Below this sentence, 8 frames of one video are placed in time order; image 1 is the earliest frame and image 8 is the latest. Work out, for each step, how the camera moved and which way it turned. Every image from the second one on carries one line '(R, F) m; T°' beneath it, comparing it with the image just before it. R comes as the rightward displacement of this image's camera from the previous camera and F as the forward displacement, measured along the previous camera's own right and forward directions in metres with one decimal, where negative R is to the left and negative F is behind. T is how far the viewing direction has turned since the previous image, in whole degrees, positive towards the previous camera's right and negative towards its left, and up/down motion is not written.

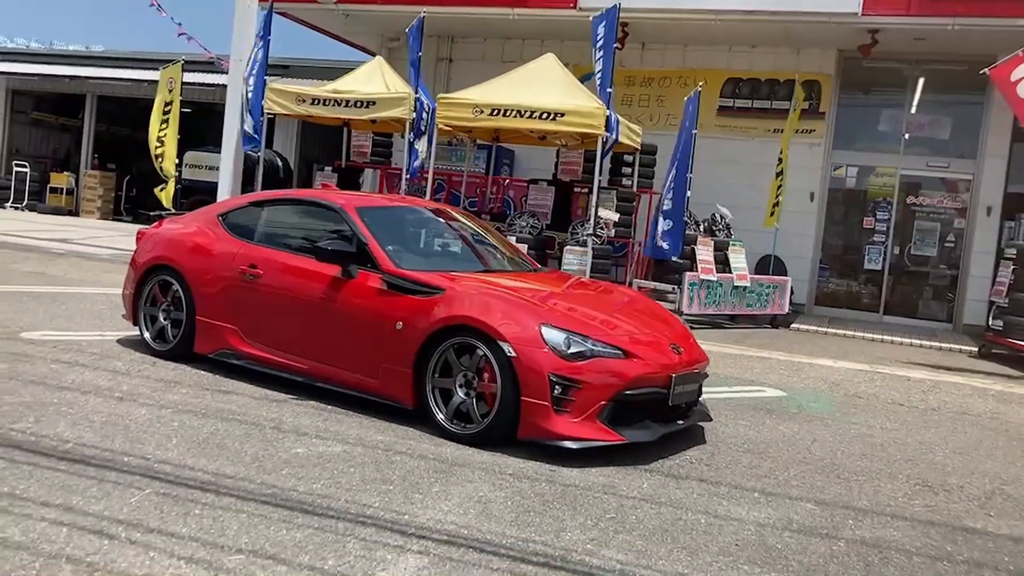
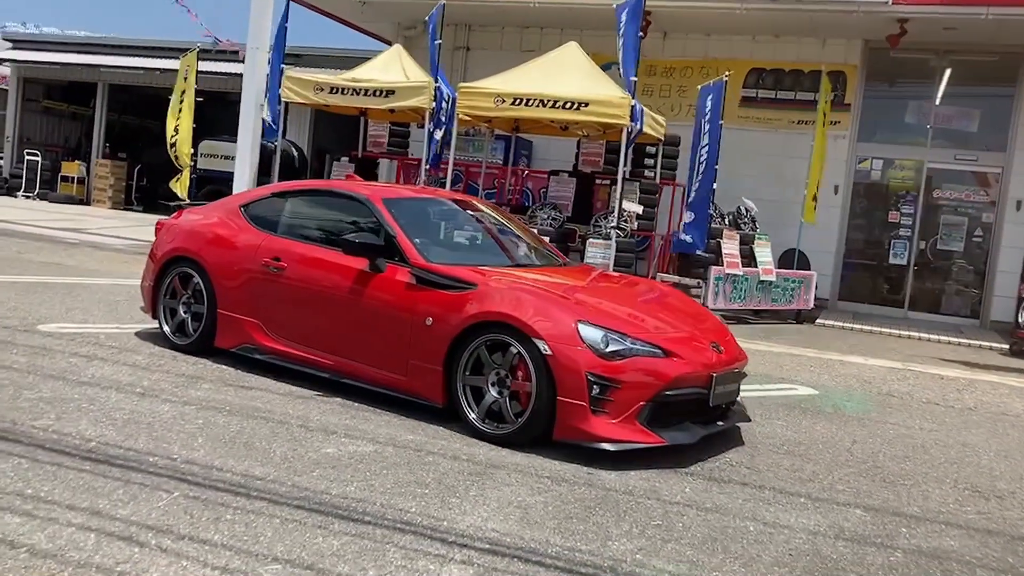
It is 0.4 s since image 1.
(-0.2, +0.2) m; 0°
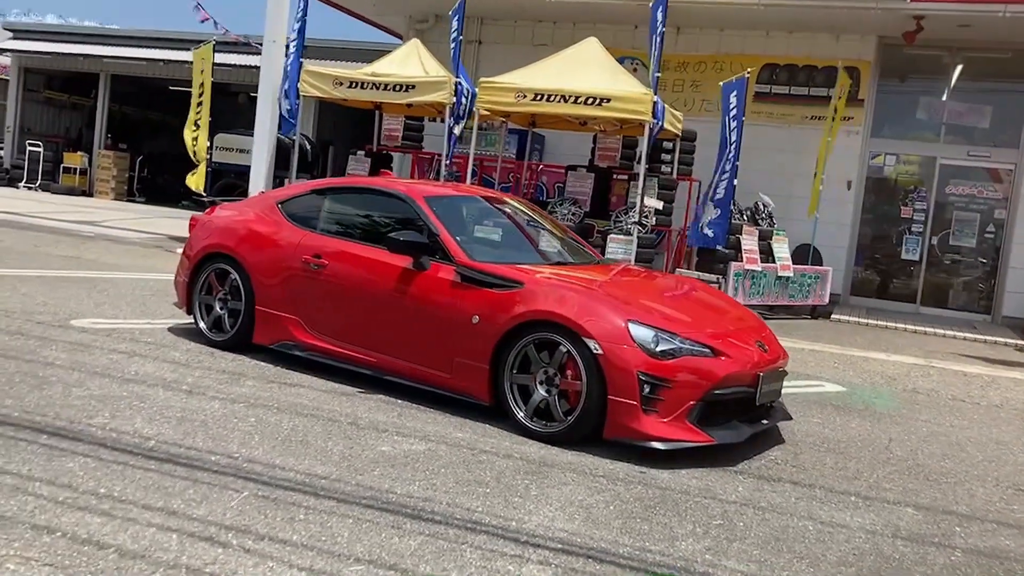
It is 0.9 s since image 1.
(-0.3, 0.0) m; +1°
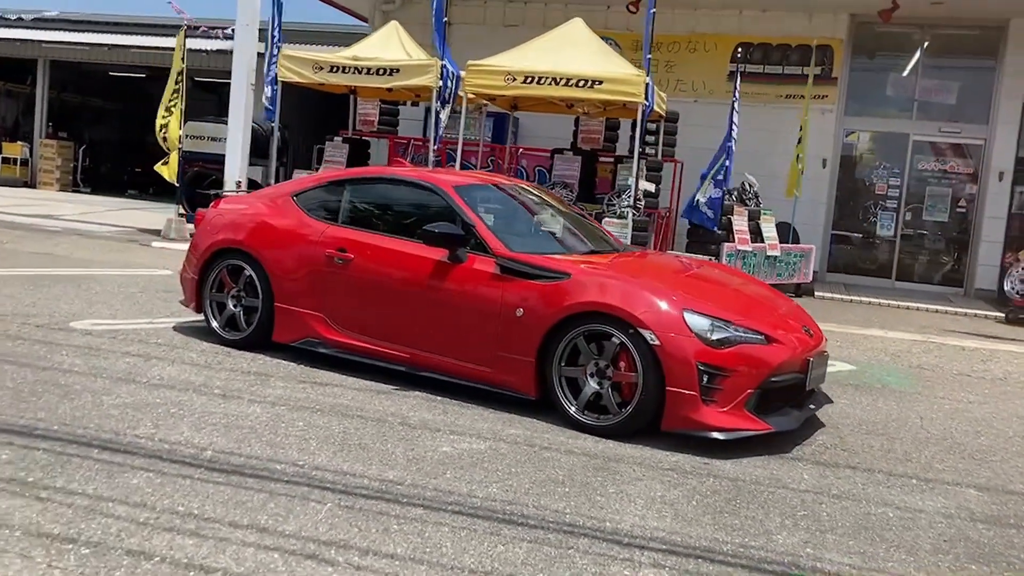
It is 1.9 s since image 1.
(-0.6, +0.1) m; +4°
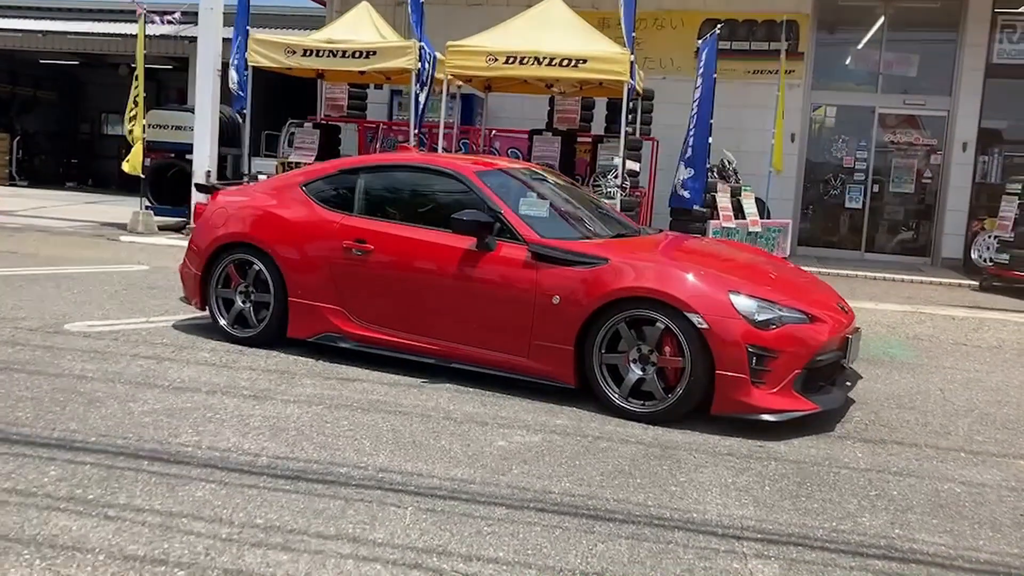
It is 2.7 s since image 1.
(-0.5, +0.1) m; +4°
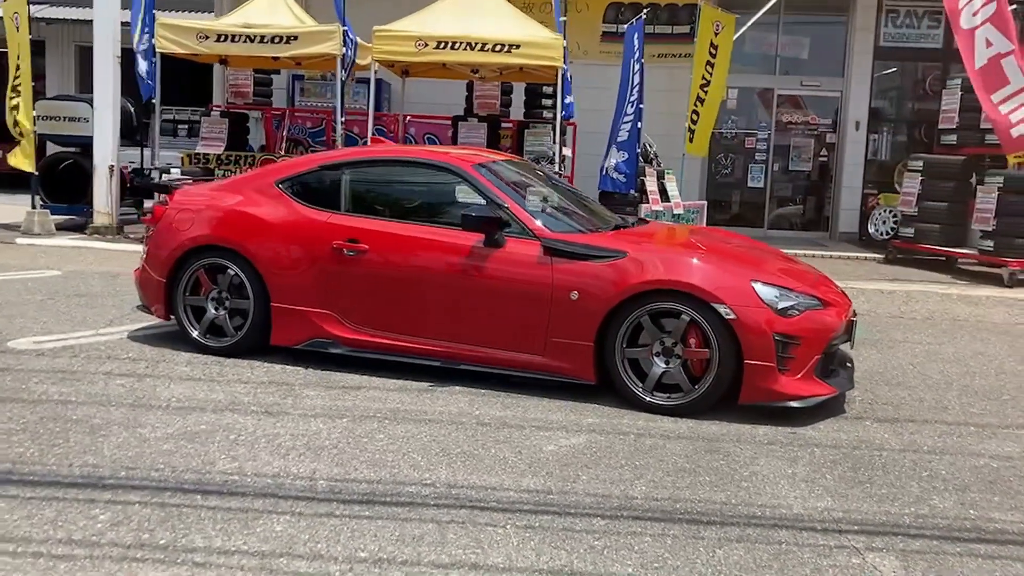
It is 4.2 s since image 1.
(-0.9, +0.2) m; +9°
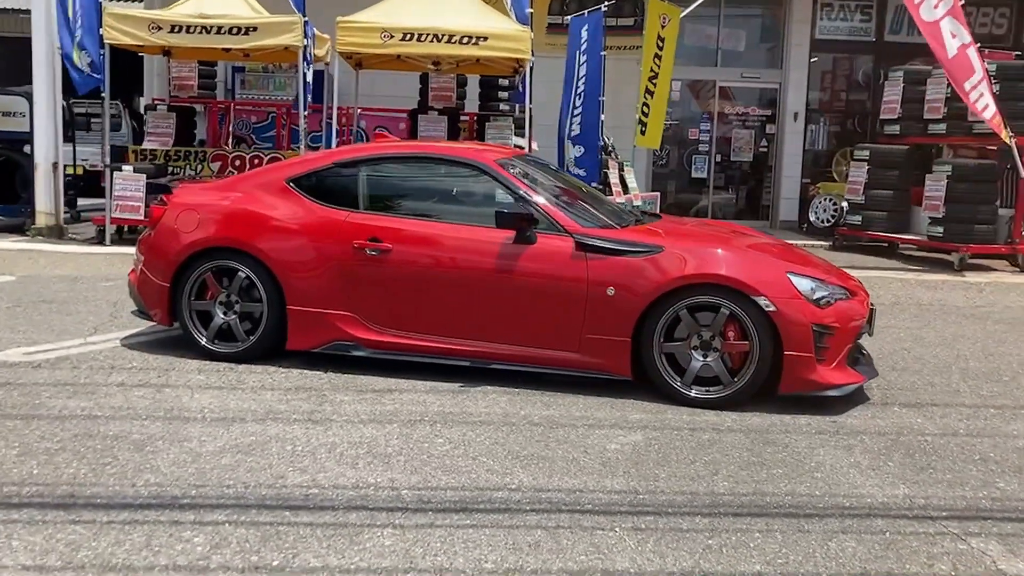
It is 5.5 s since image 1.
(-0.7, +0.1) m; +6°
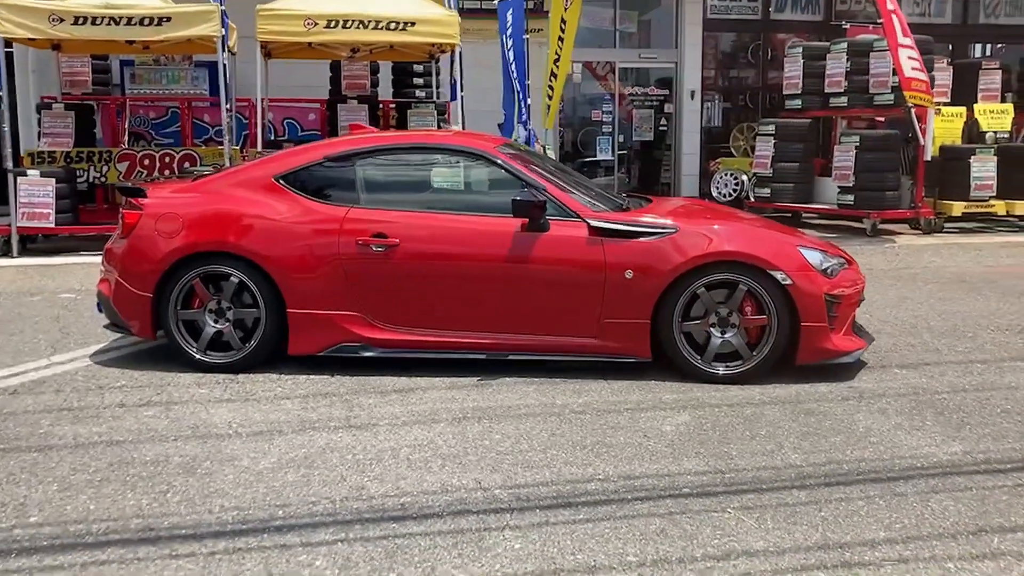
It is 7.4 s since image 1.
(-0.9, +0.1) m; +8°
